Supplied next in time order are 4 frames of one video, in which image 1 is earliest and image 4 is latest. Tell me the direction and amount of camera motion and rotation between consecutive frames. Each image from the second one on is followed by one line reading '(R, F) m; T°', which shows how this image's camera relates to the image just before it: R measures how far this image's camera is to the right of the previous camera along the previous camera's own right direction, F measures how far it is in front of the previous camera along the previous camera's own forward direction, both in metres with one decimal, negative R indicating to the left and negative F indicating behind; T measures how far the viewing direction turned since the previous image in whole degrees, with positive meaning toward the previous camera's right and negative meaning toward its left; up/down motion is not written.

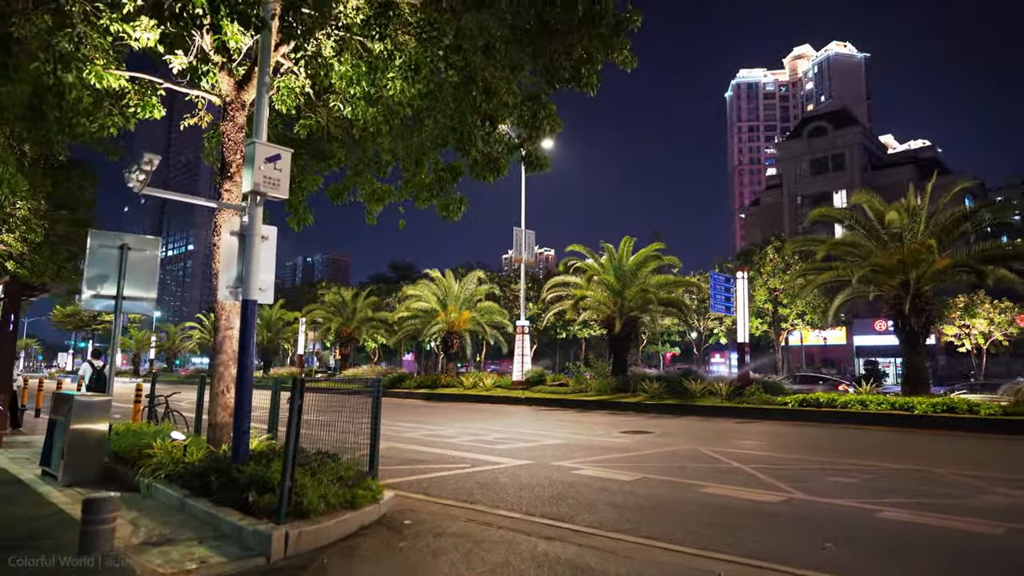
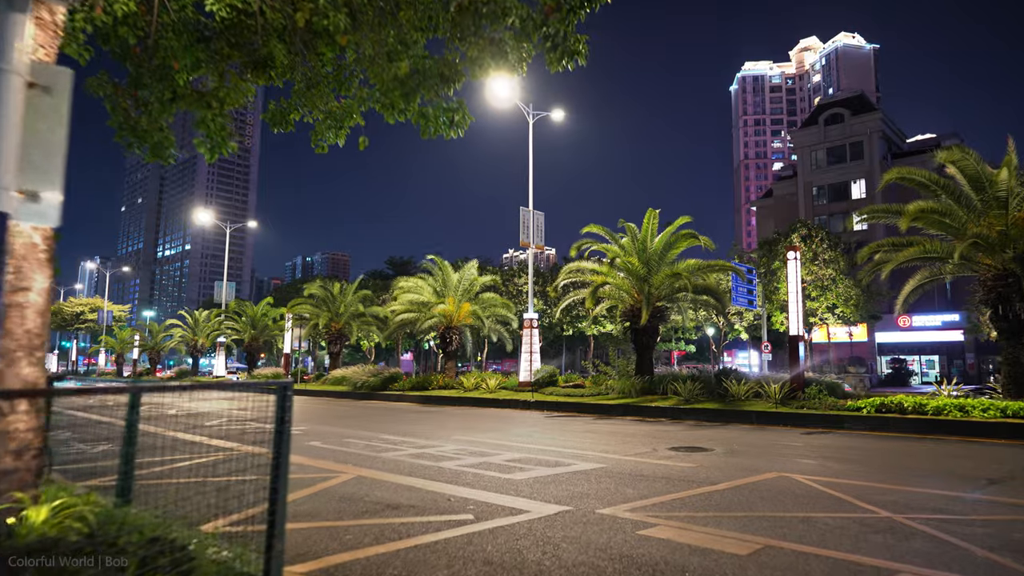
(-0.5, +3.6) m; 0°
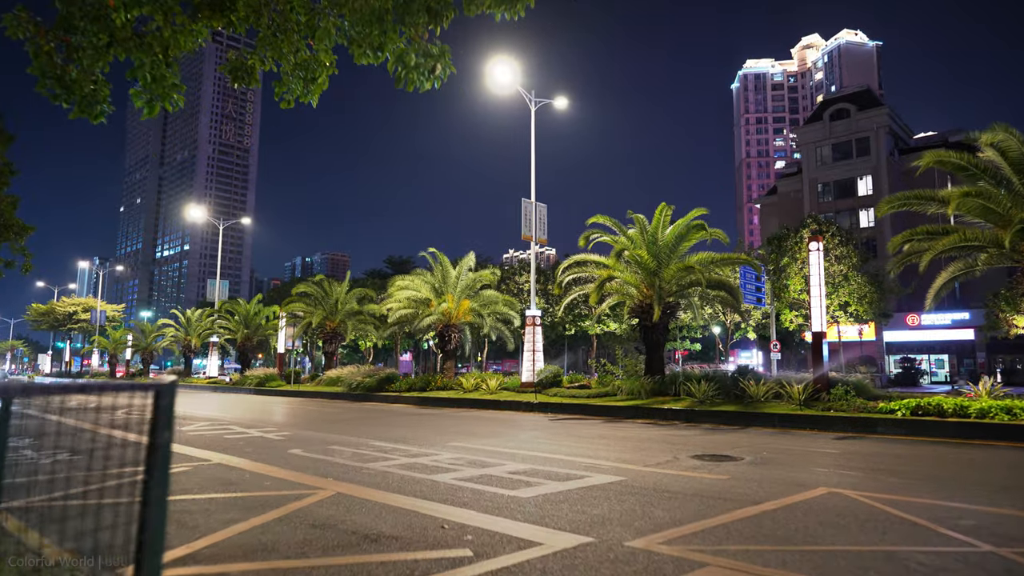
(-0.1, +1.3) m; 0°
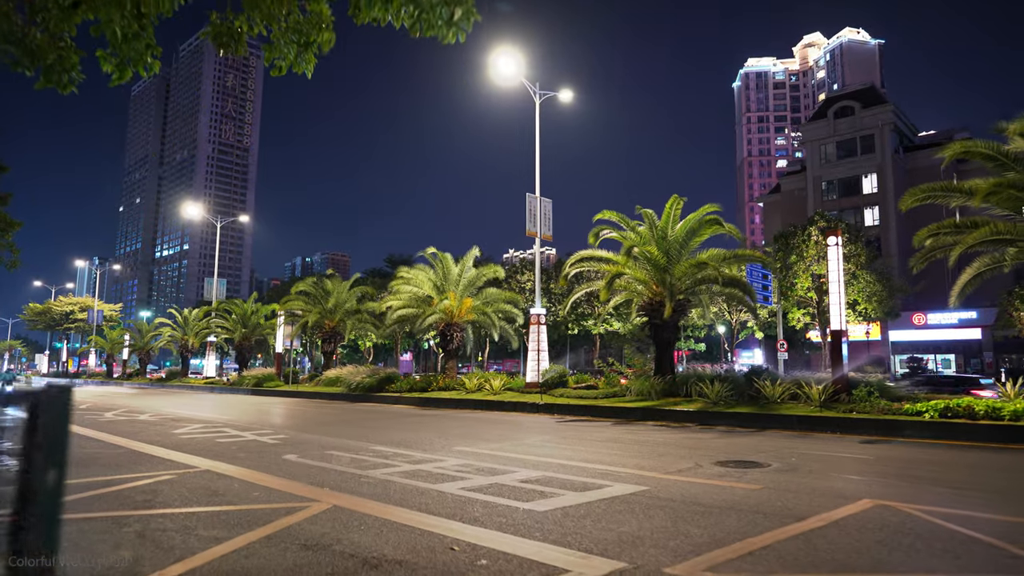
(-0.3, +0.7) m; 0°
